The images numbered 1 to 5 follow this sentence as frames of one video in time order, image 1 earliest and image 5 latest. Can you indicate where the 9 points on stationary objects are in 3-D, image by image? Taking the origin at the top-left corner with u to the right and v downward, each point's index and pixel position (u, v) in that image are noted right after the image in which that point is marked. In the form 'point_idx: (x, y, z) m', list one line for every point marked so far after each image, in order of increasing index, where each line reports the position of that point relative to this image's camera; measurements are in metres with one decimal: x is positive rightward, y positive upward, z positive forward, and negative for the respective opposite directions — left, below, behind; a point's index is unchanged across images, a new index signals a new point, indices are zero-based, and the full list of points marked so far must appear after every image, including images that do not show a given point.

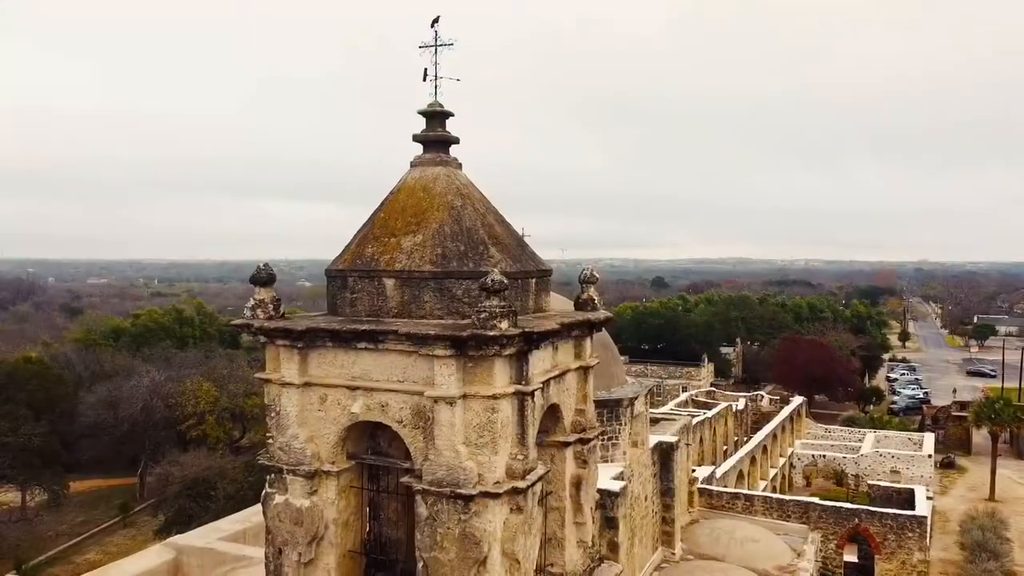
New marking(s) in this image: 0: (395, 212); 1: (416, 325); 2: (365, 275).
0: (-0.8, +0.5, +5.0) m
1: (-0.6, -0.2, +4.5) m
2: (-1.0, +0.1, +4.8) m
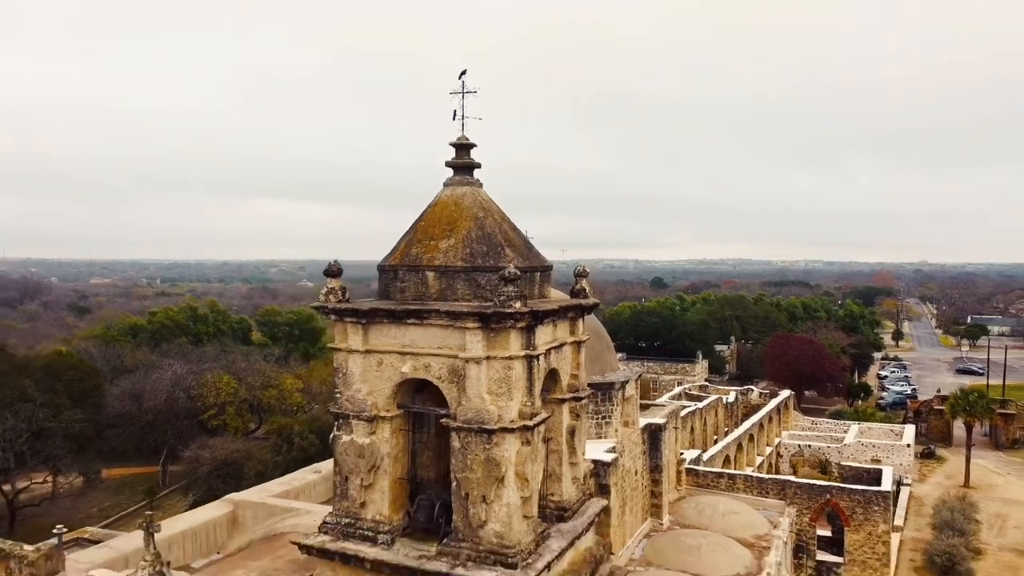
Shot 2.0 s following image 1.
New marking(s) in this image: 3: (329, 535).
0: (-0.7, +0.6, +6.6) m
1: (-0.5, -0.1, +6.1) m
2: (-0.9, +0.2, +6.4) m
3: (-1.6, -2.2, +6.4) m
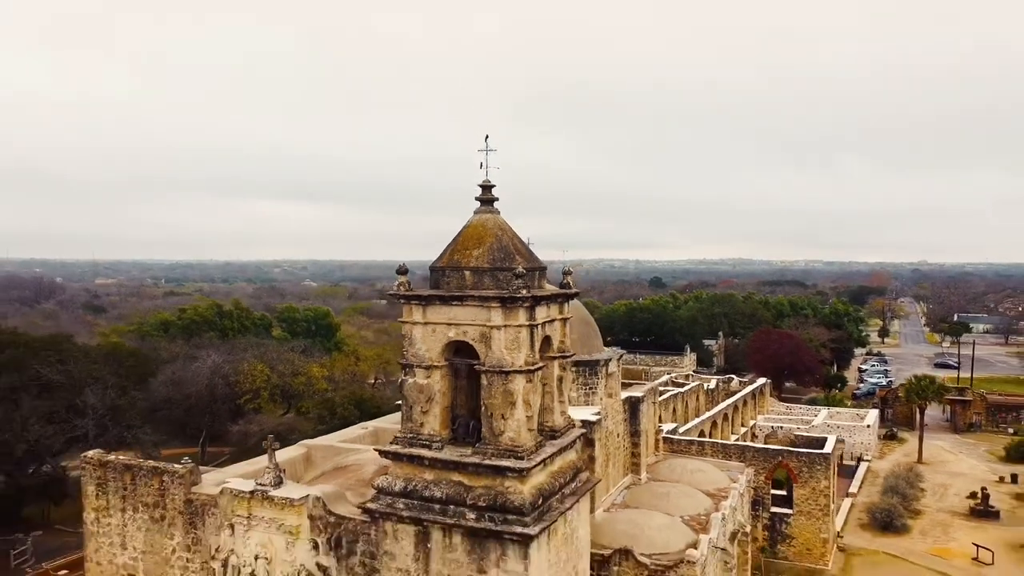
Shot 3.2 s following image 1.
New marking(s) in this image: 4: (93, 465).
0: (-0.6, +0.7, +9.9) m
1: (-0.4, -0.1, +9.4) m
2: (-0.8, +0.3, +9.7) m
3: (-1.5, -2.1, +9.8) m
4: (-7.0, -3.0, +11.9) m
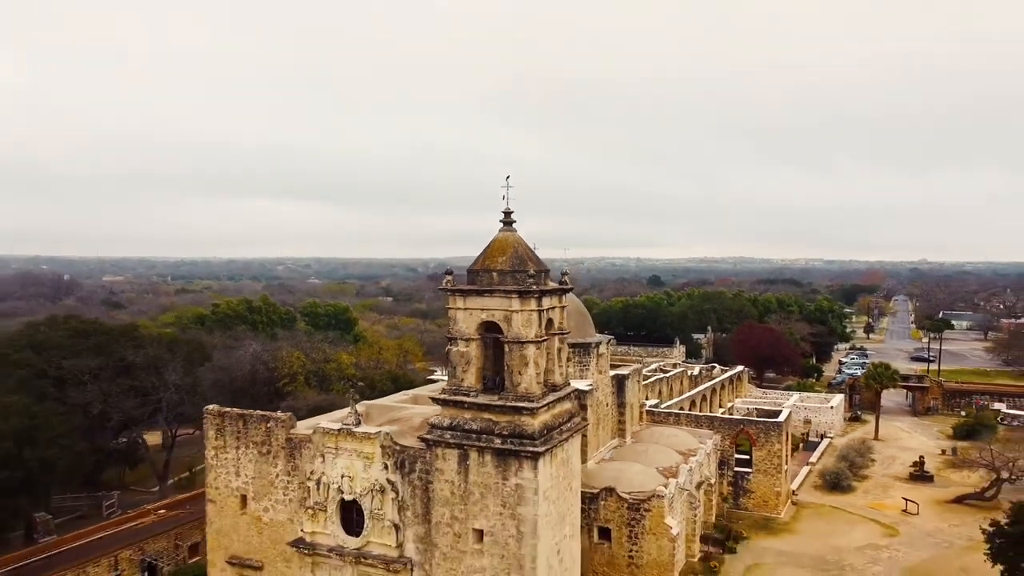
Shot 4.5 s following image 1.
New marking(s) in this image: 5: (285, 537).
0: (-0.4, +0.8, +14.1) m
1: (-0.1, 0.0, +13.5) m
2: (-0.5, +0.3, +13.9) m
3: (-1.3, -2.0, +13.9) m
4: (-6.7, -2.9, +16.1) m
5: (-4.9, -5.4, +15.5) m
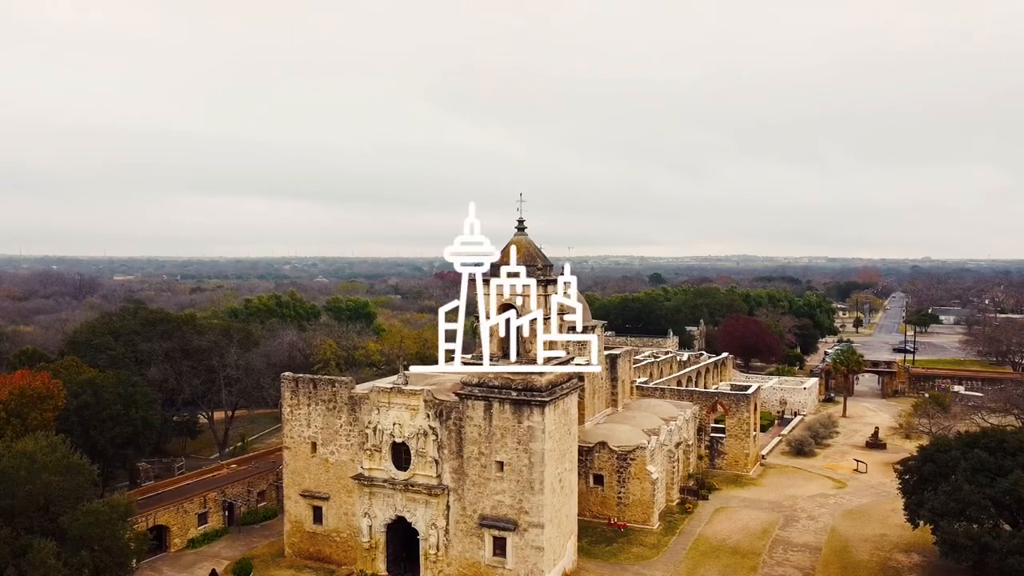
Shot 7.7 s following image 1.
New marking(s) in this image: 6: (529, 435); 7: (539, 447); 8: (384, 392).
0: (0.0, +1.0, +18.4) m
1: (+0.2, +0.3, +17.9) m
2: (-0.2, +0.6, +18.2) m
3: (-0.9, -1.8, +18.3) m
4: (-6.4, -2.6, +20.5) m
5: (-4.6, -5.1, +19.9) m
6: (+0.4, -3.6, +17.5) m
7: (+0.6, -3.9, +17.4) m
8: (-3.4, -2.8, +19.2) m
